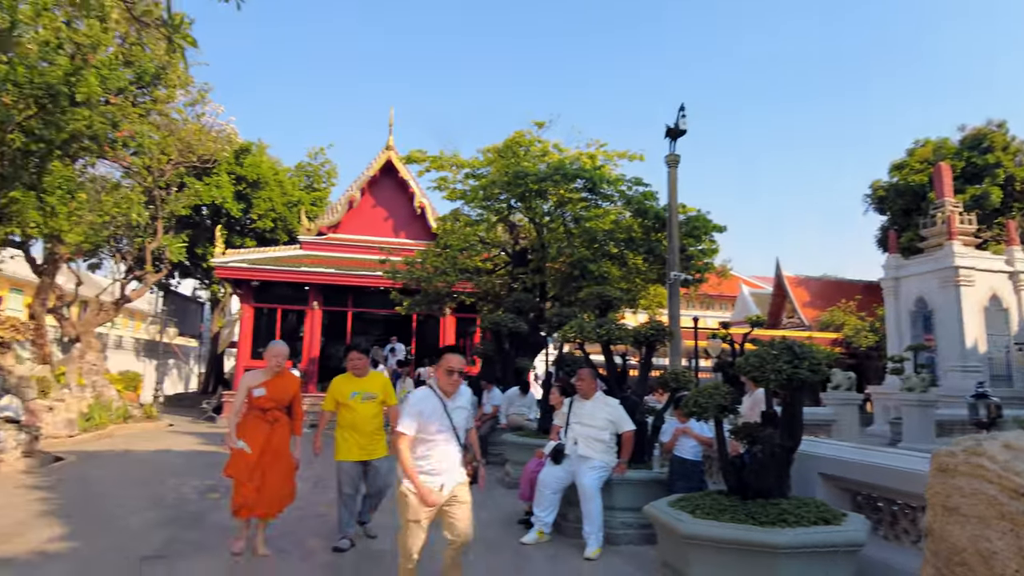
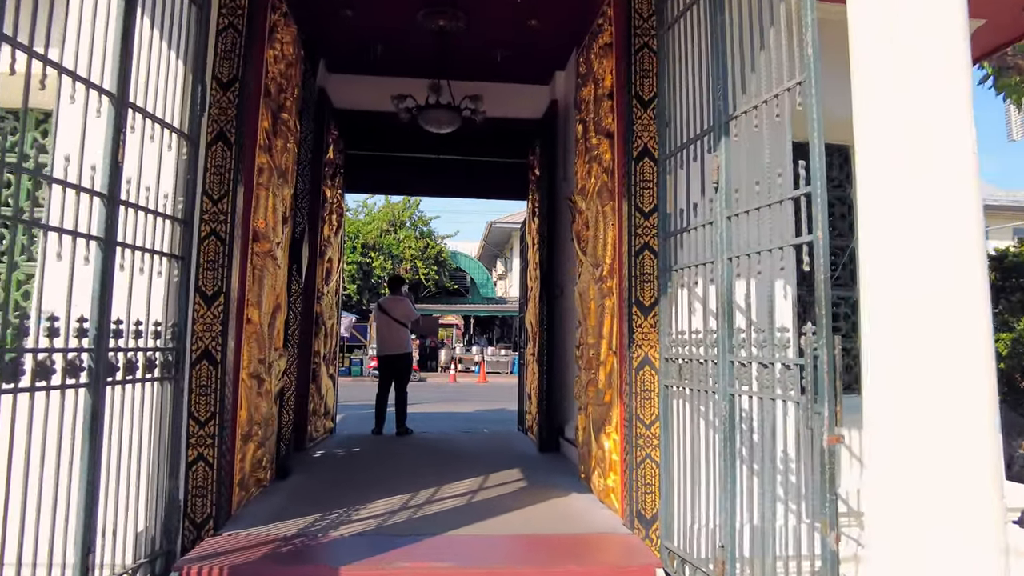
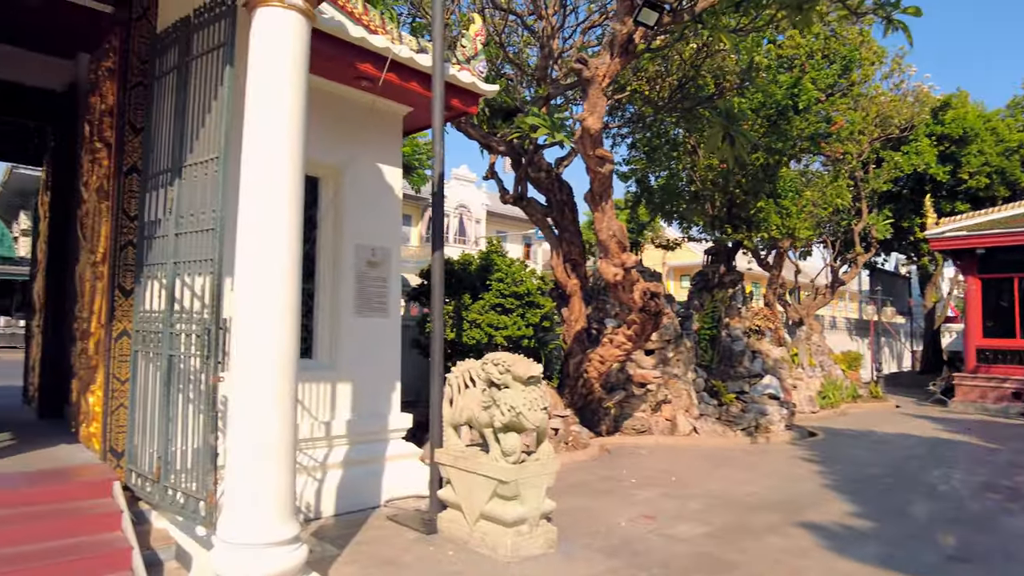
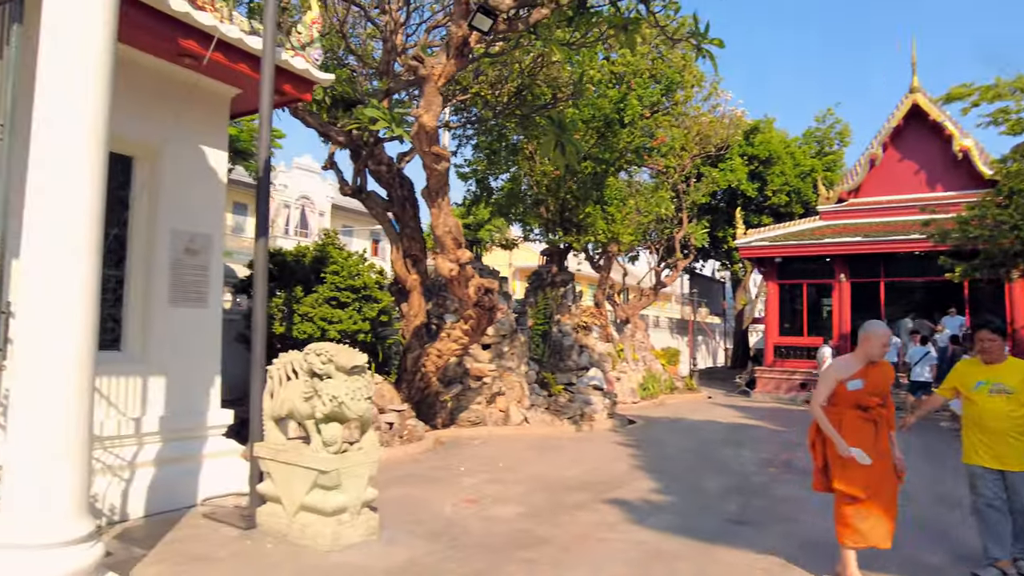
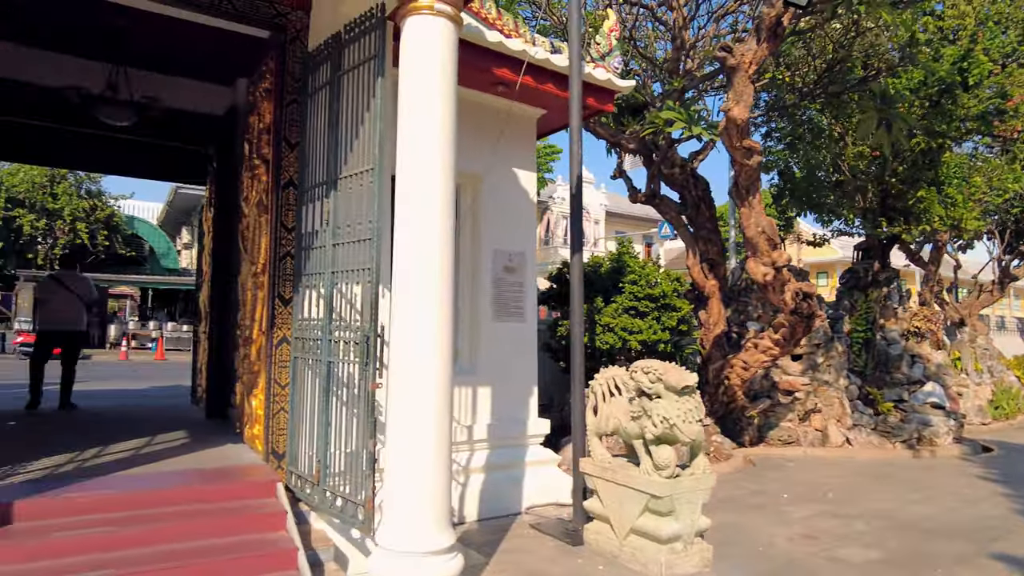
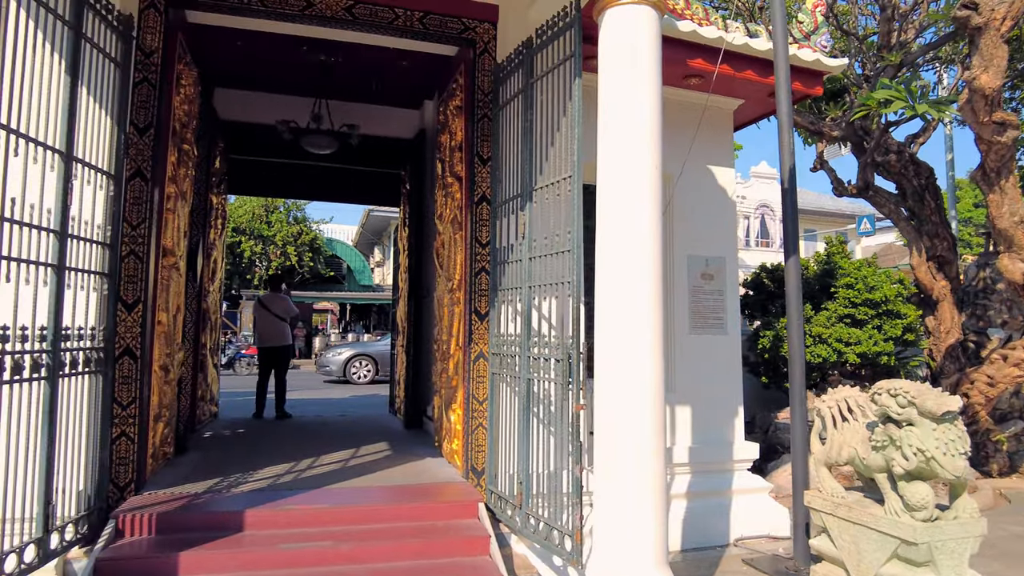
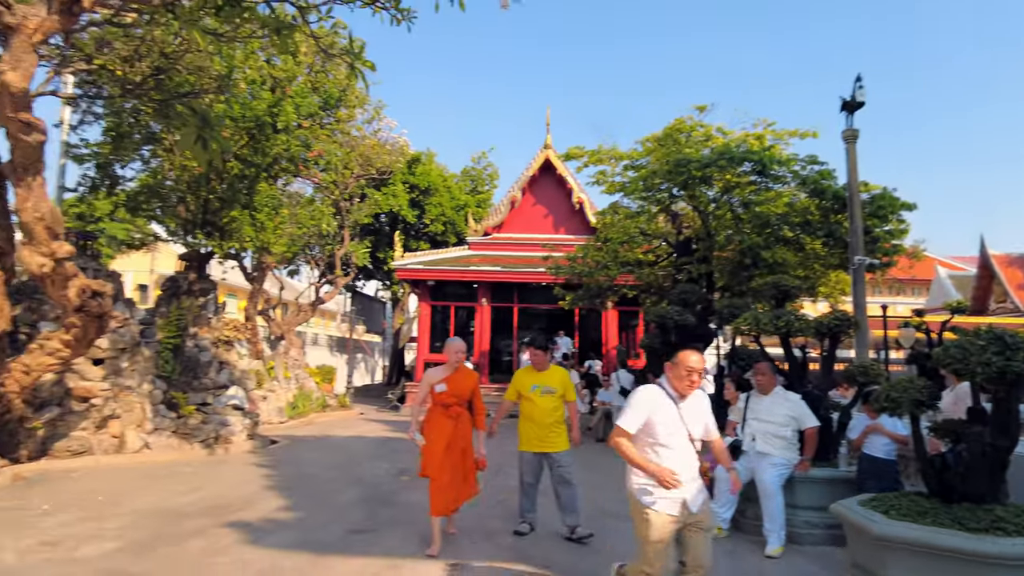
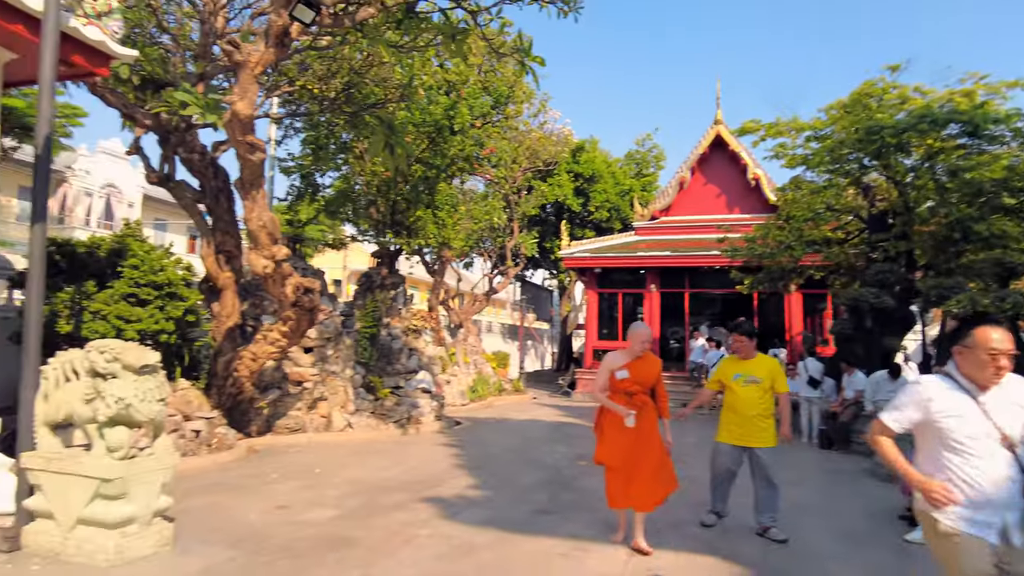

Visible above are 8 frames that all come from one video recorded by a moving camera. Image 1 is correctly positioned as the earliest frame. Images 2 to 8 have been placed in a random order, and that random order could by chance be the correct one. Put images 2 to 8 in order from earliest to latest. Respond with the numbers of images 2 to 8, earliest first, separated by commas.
7, 8, 4, 3, 5, 6, 2
